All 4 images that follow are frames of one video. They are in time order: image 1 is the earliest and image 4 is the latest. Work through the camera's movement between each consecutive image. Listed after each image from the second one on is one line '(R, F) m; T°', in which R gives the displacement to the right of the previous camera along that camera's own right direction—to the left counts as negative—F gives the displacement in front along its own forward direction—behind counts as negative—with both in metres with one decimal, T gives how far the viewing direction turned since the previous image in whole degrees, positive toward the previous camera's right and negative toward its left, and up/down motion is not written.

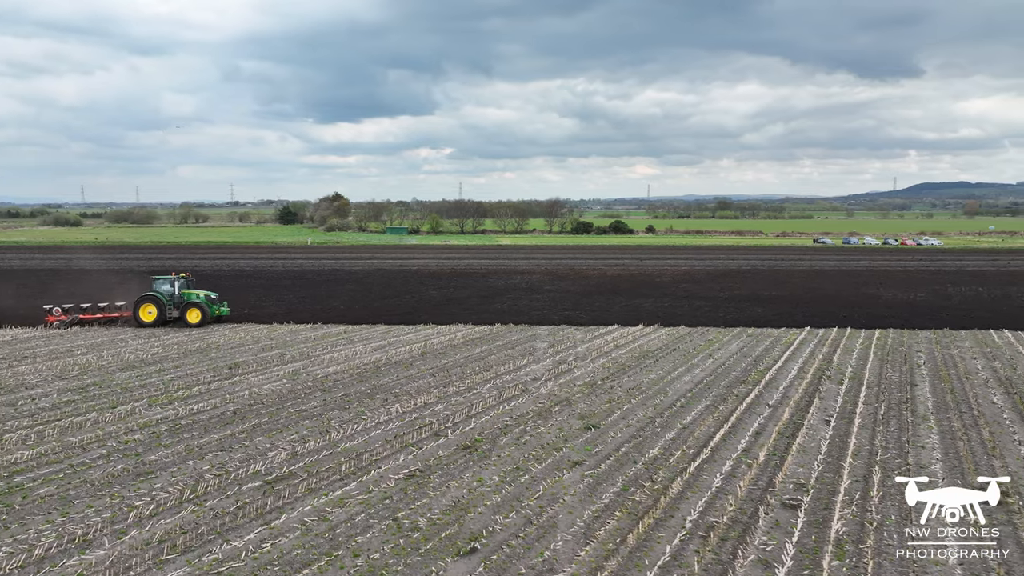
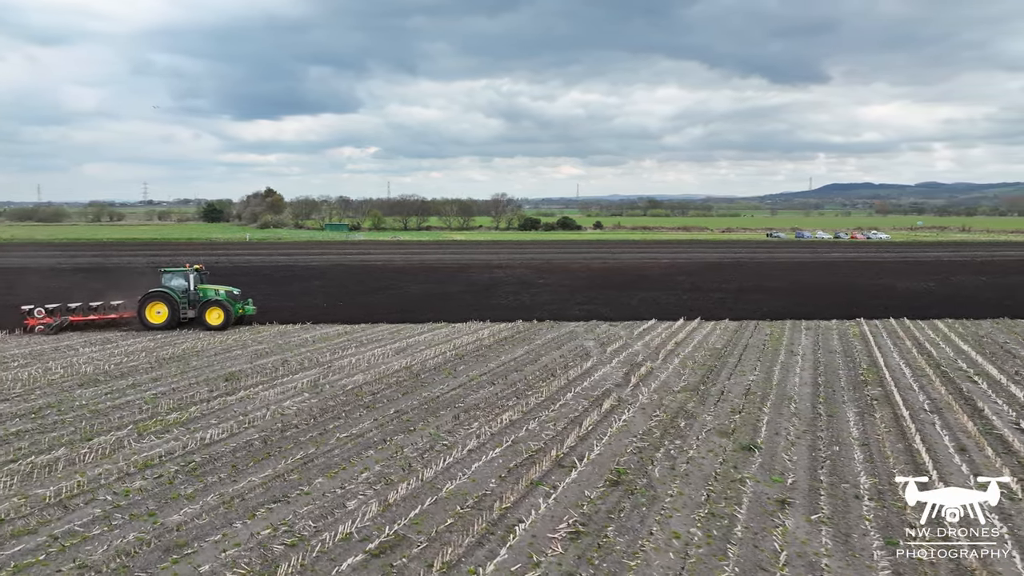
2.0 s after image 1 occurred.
(-2.4, +2.7) m; +6°
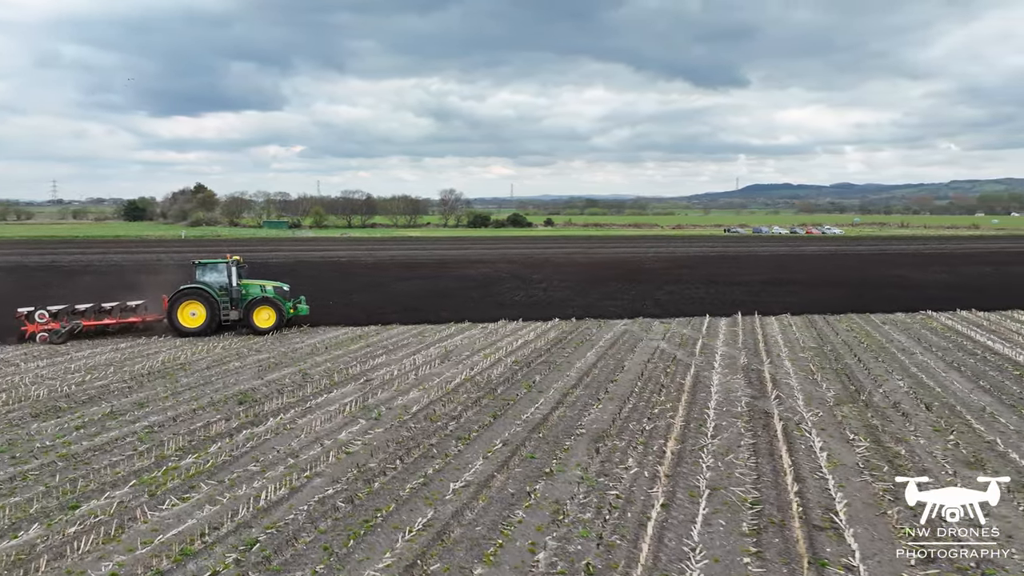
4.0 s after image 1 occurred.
(-2.3, +2.7) m; +5°
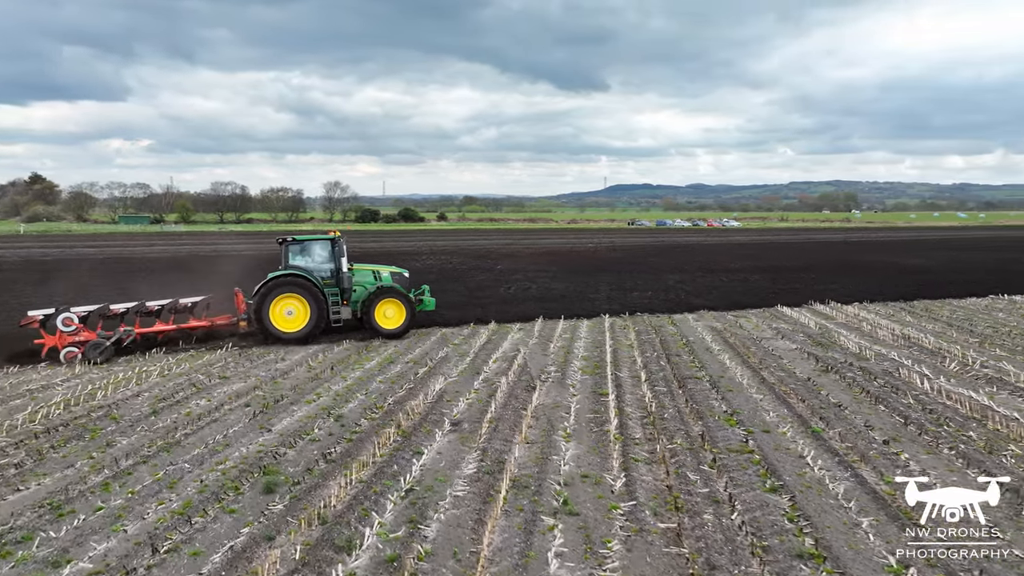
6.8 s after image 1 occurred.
(-2.7, +4.2) m; +10°
